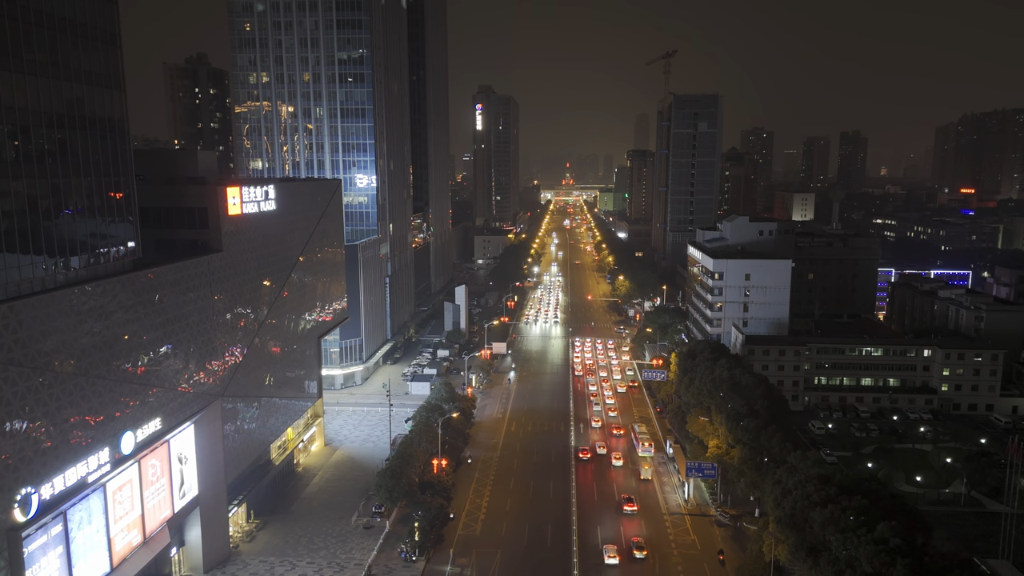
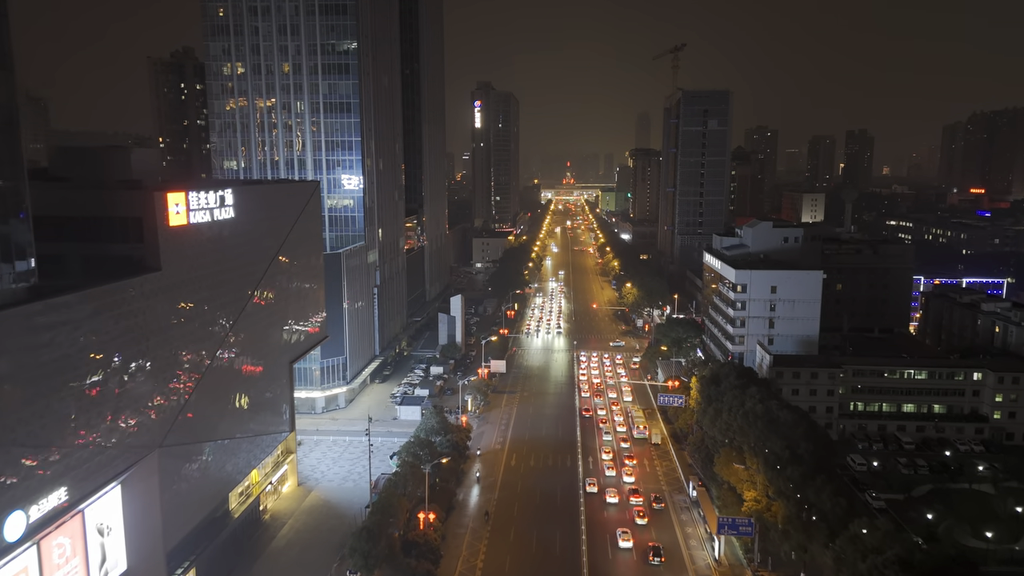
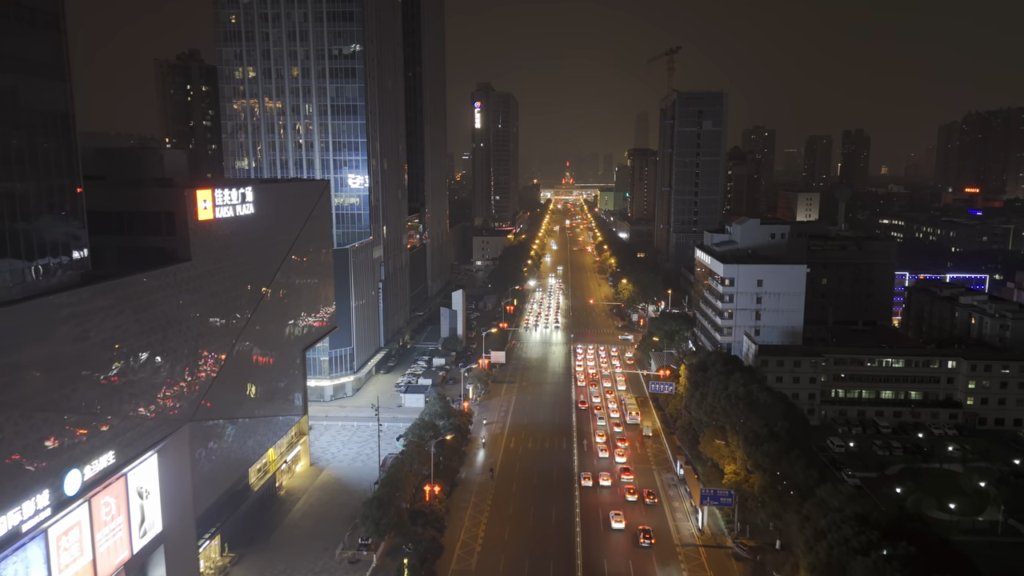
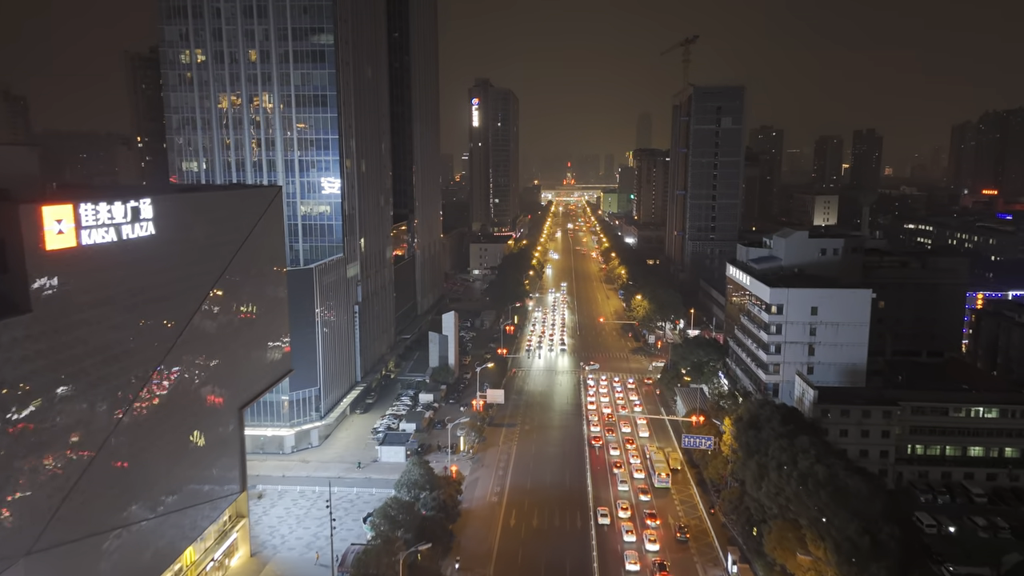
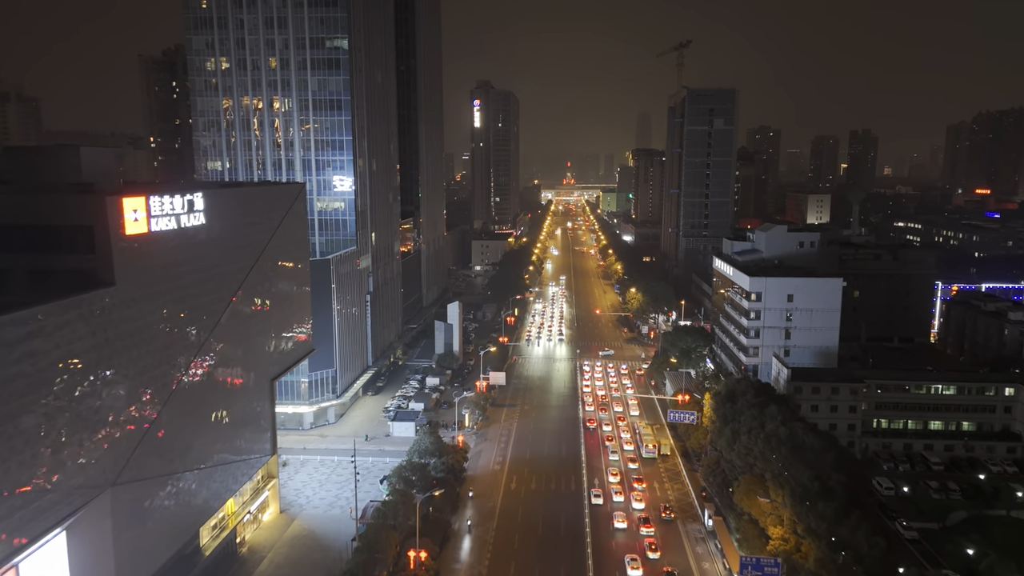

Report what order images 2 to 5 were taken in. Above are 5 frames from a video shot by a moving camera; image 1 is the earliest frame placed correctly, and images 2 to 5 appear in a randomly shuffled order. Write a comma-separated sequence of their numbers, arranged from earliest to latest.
3, 2, 5, 4
